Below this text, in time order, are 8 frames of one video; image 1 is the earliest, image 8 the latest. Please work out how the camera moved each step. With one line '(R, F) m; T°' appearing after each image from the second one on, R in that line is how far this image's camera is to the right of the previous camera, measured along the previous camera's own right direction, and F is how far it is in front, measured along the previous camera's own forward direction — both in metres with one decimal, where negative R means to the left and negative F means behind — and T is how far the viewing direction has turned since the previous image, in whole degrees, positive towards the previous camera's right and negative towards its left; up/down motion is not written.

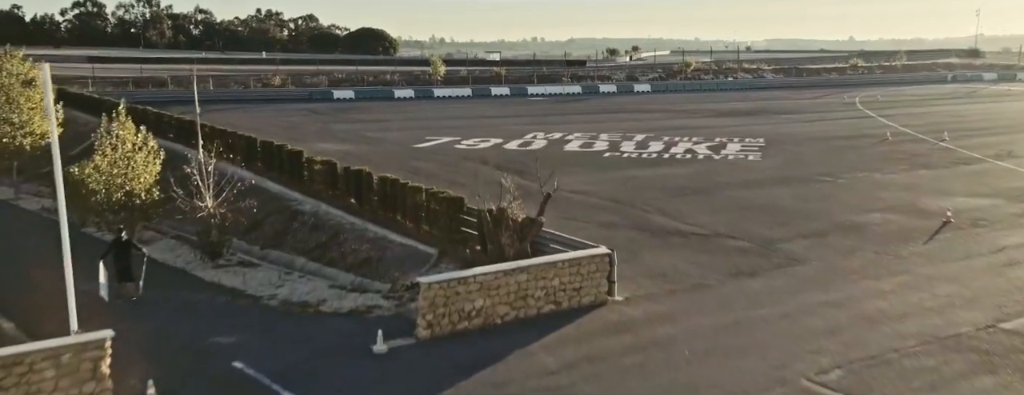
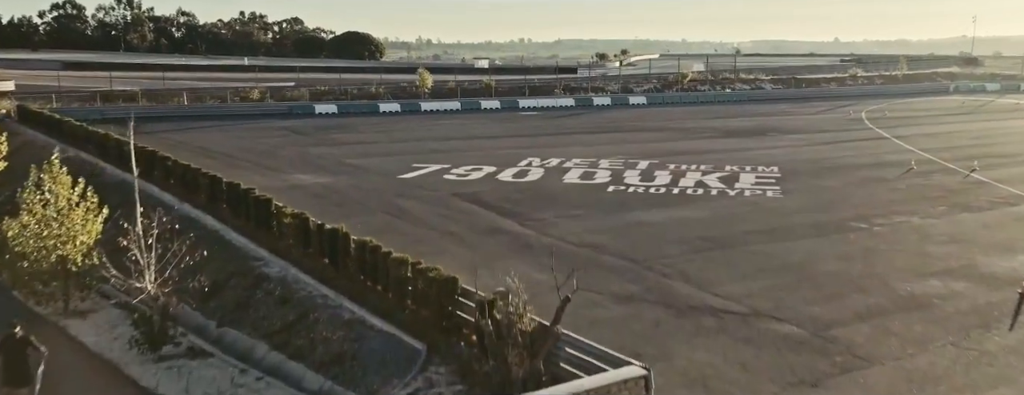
(-0.2, +1.6) m; +1°
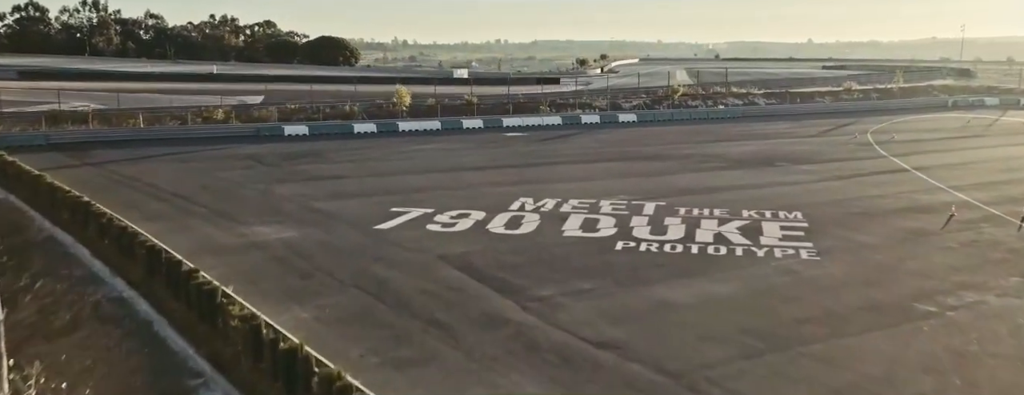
(-0.3, +2.2) m; +2°
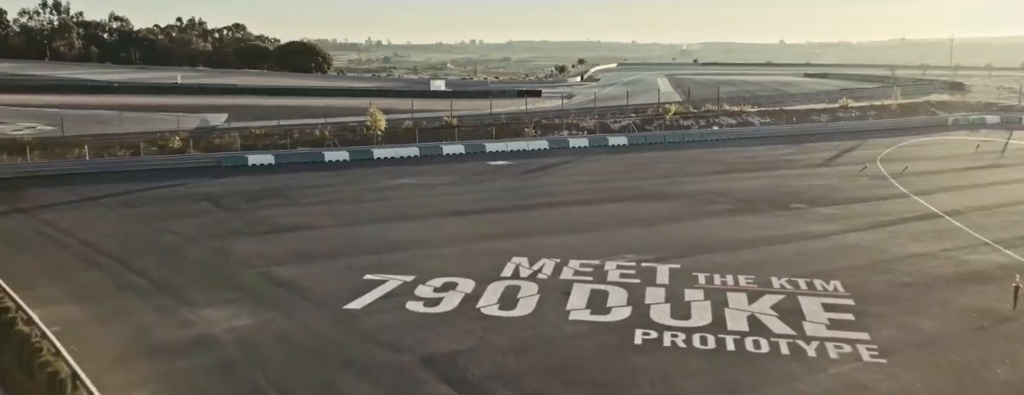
(-0.3, +2.4) m; +2°
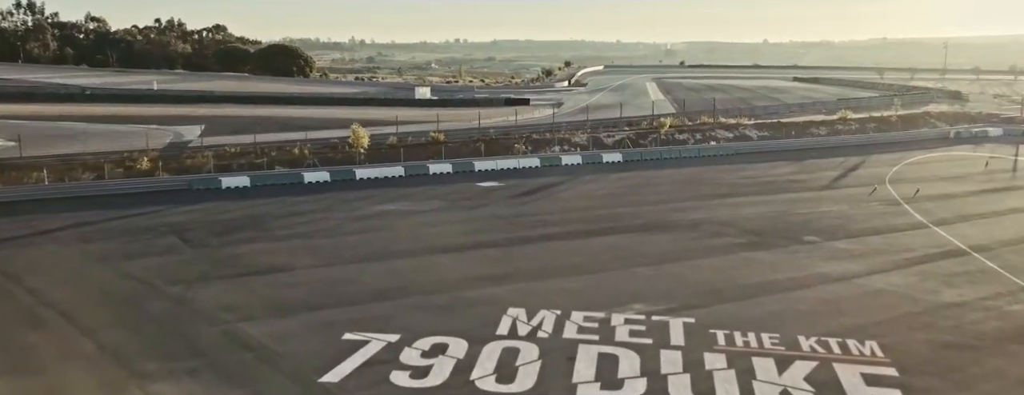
(-0.2, +1.6) m; +1°
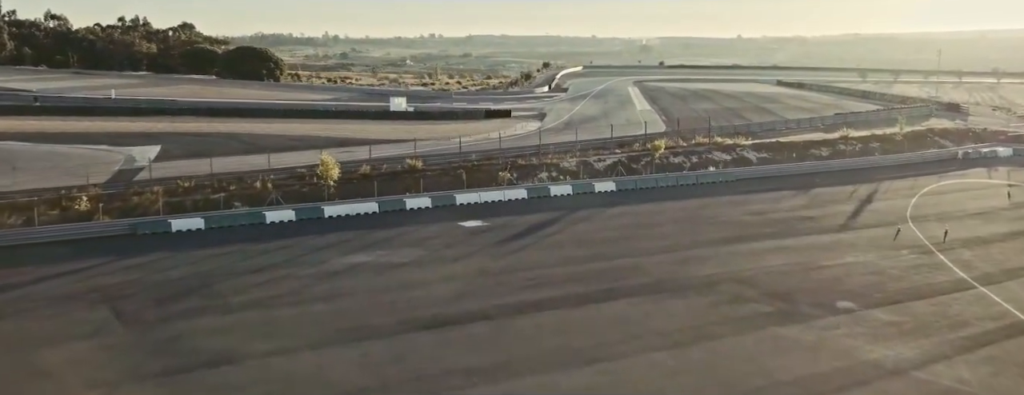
(-0.3, +2.7) m; +2°
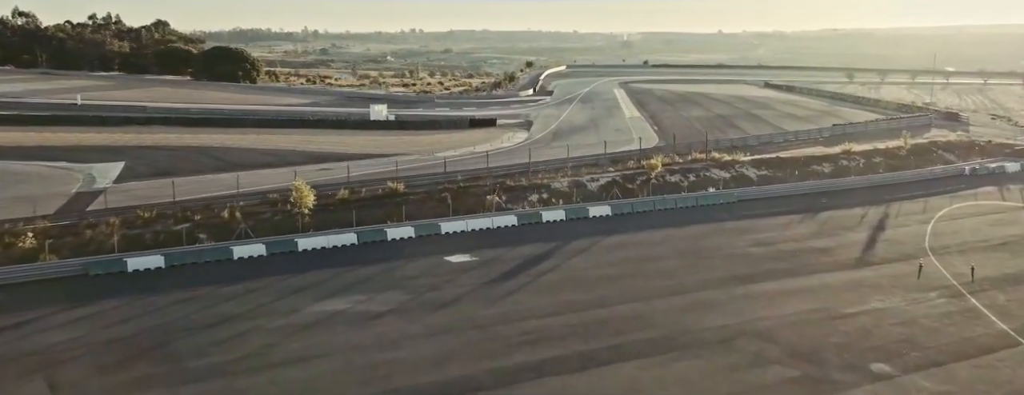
(-0.3, +2.0) m; +1°
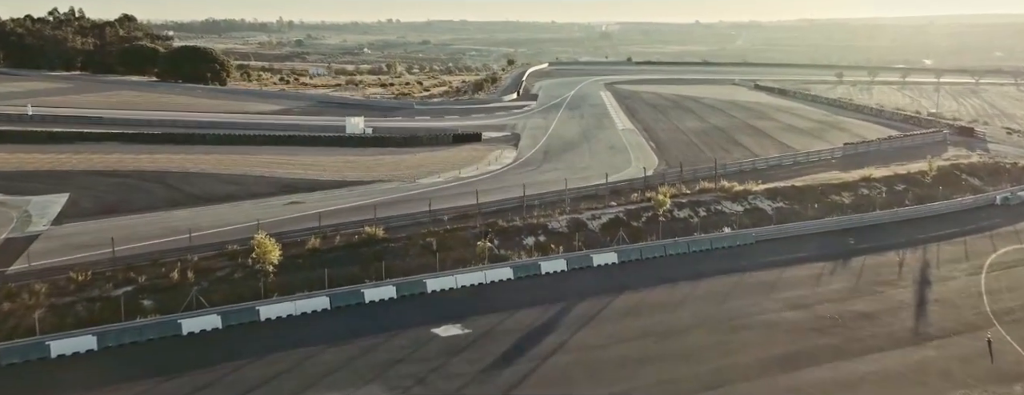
(-0.5, +3.4) m; +2°
